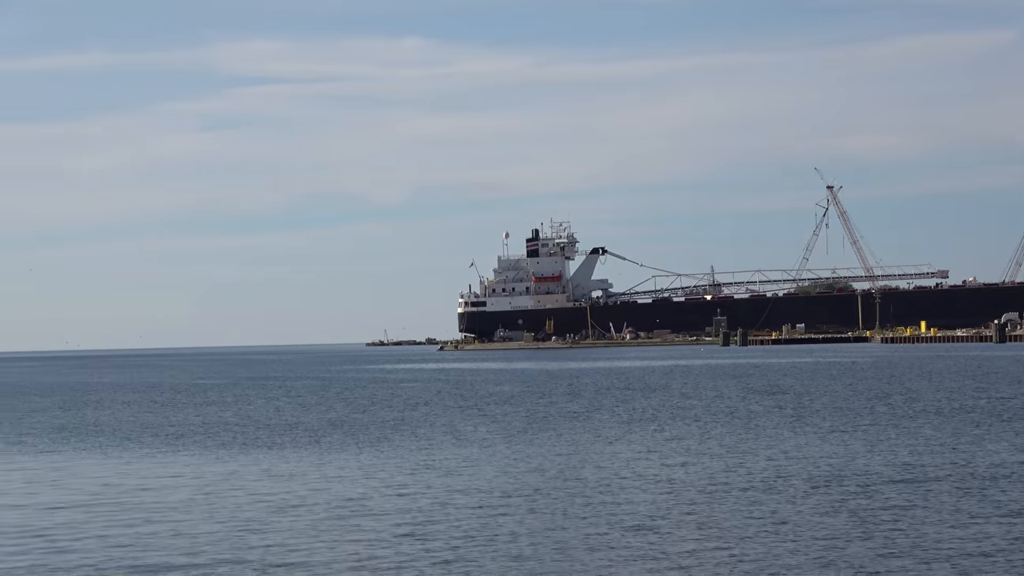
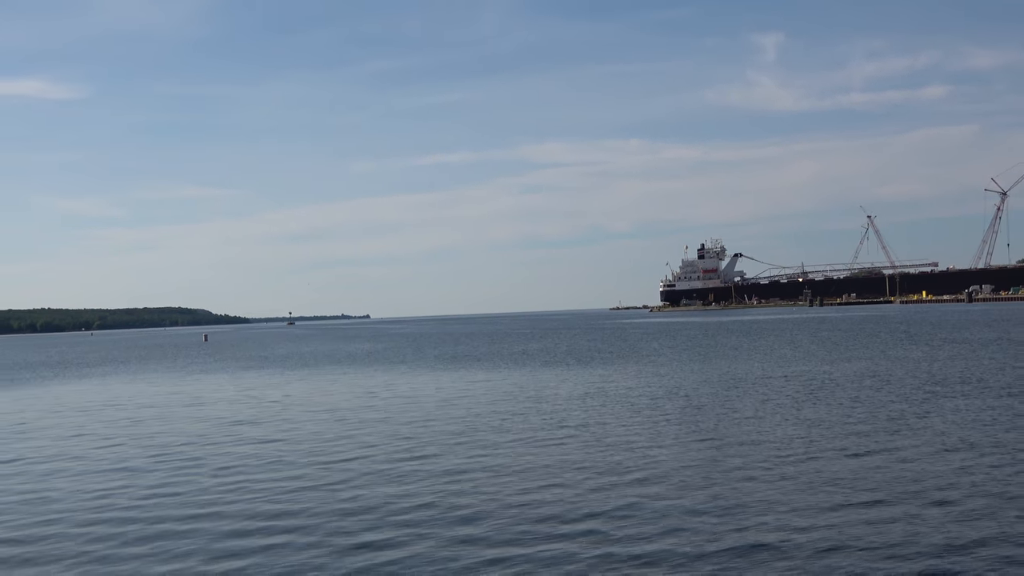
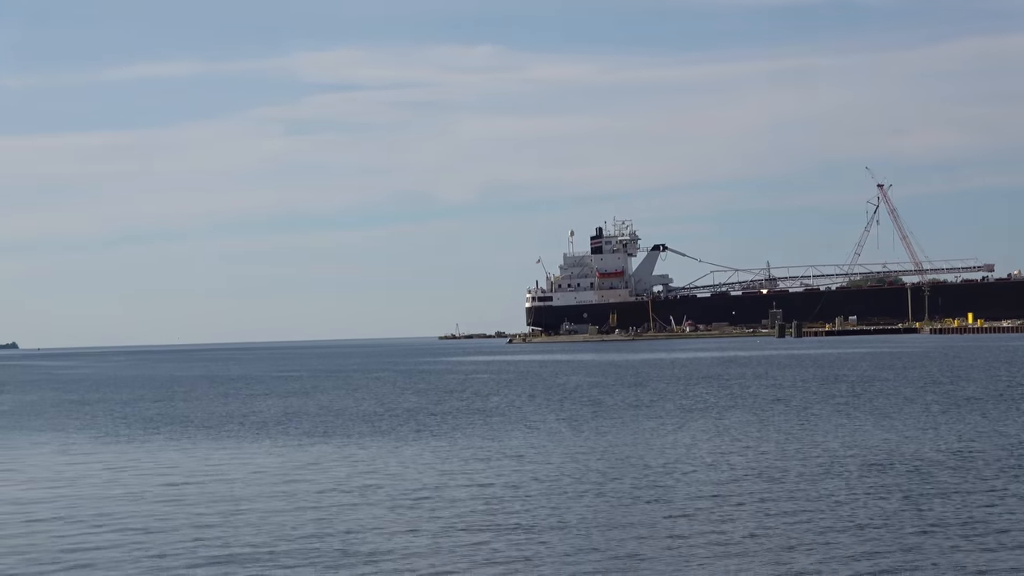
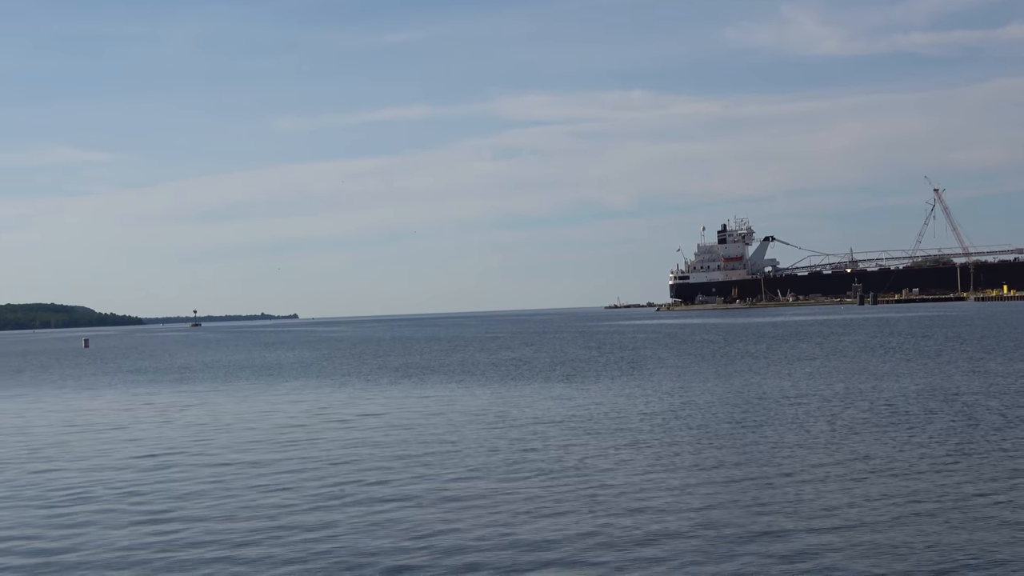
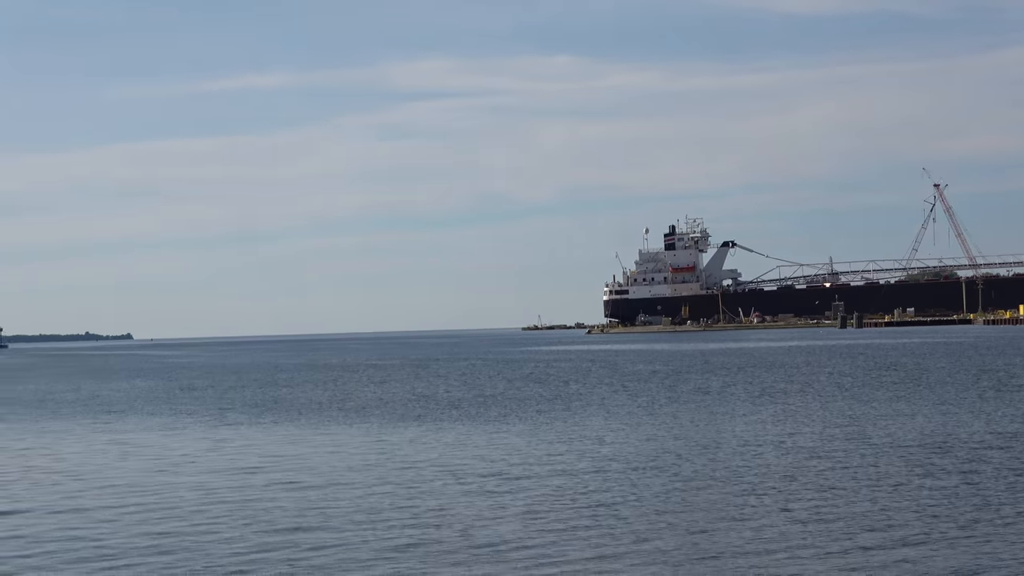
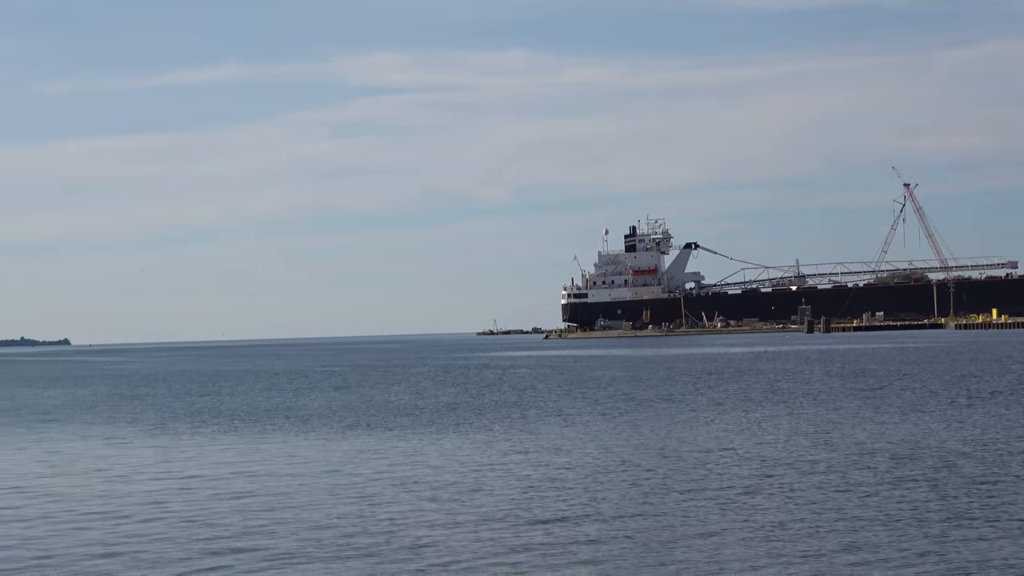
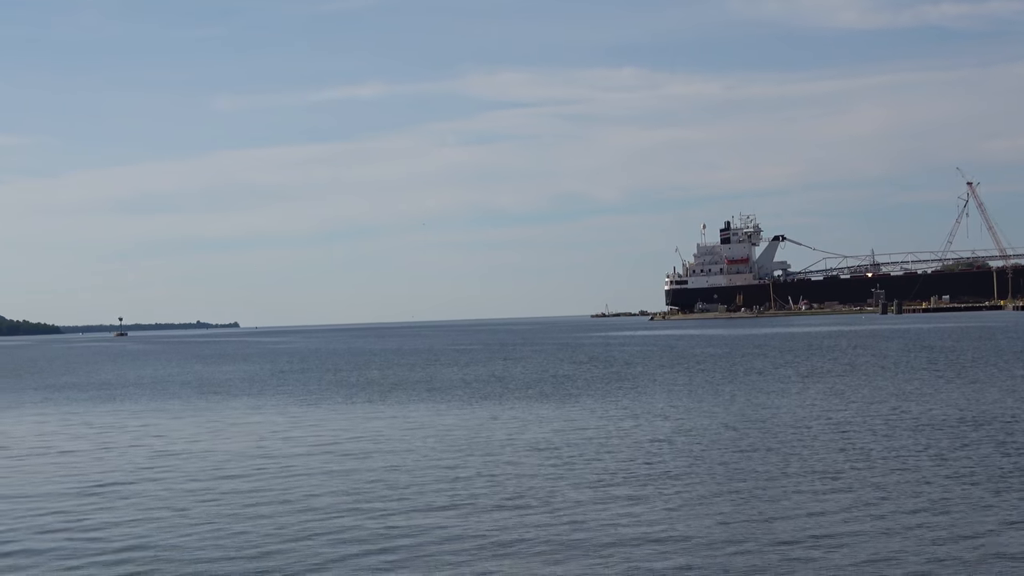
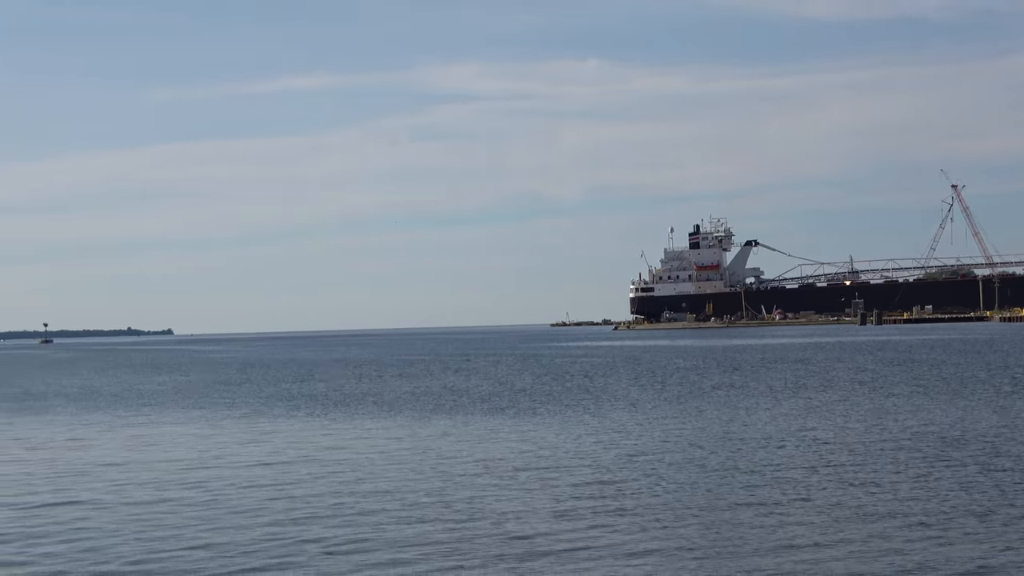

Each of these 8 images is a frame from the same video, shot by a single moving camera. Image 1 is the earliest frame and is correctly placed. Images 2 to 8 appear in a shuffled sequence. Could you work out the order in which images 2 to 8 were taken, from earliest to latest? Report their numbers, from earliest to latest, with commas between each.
3, 6, 5, 8, 7, 4, 2
